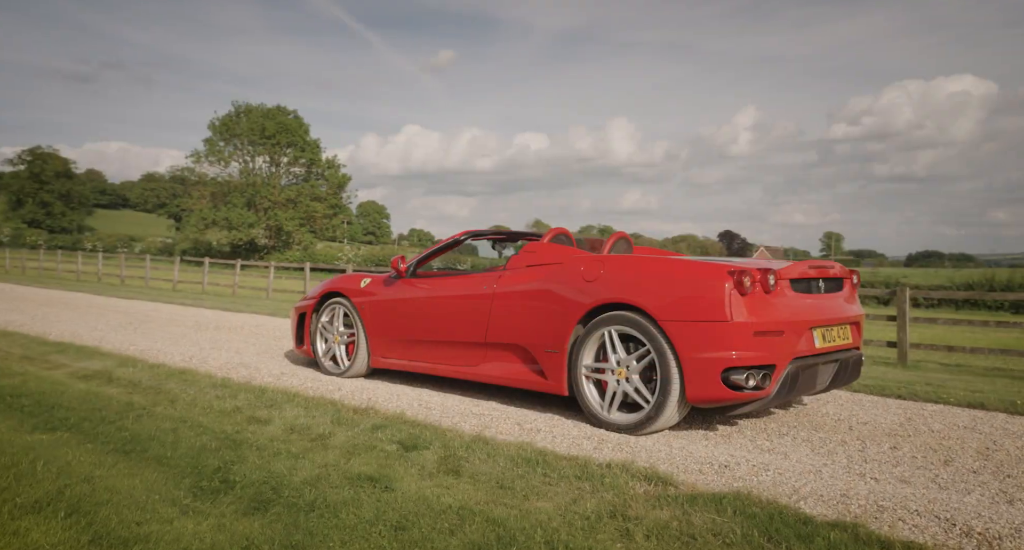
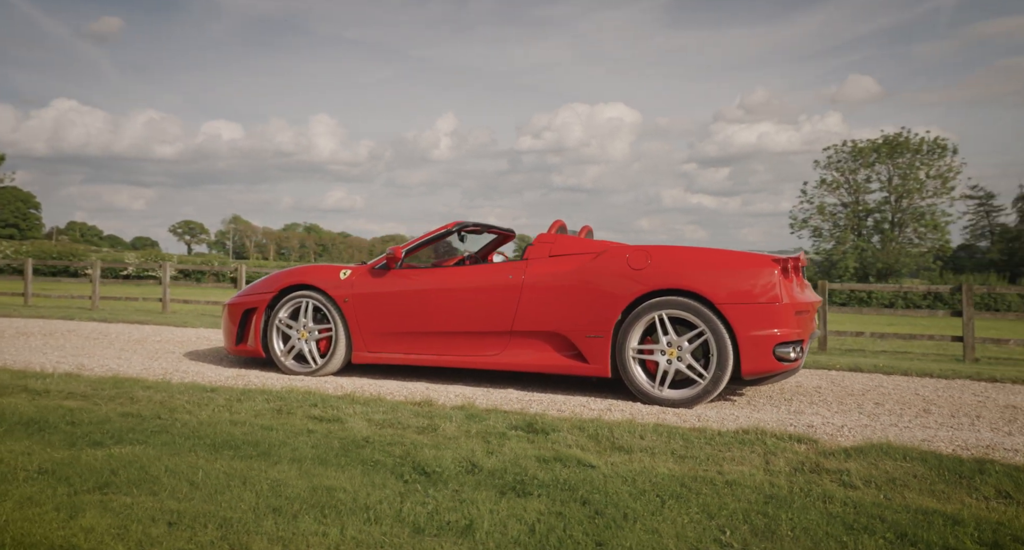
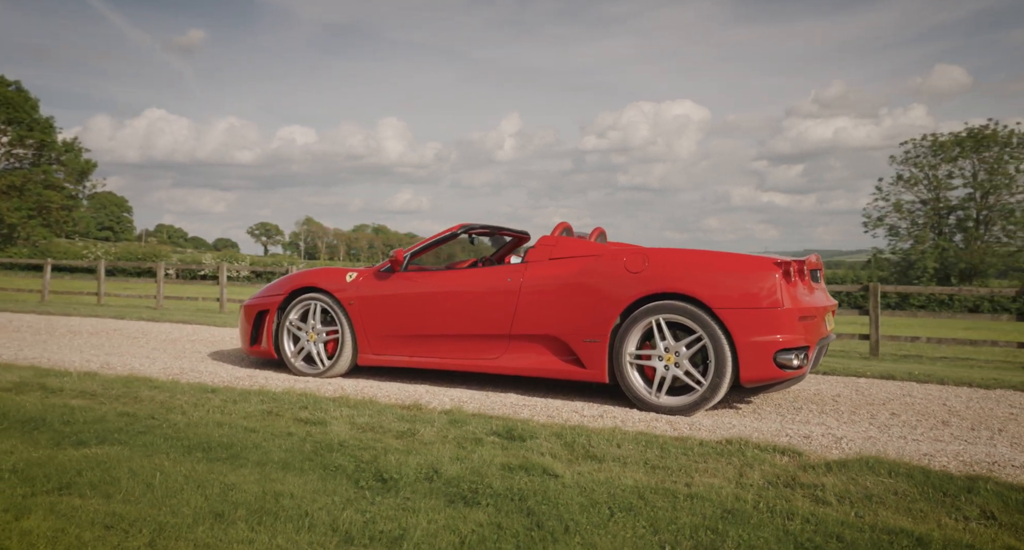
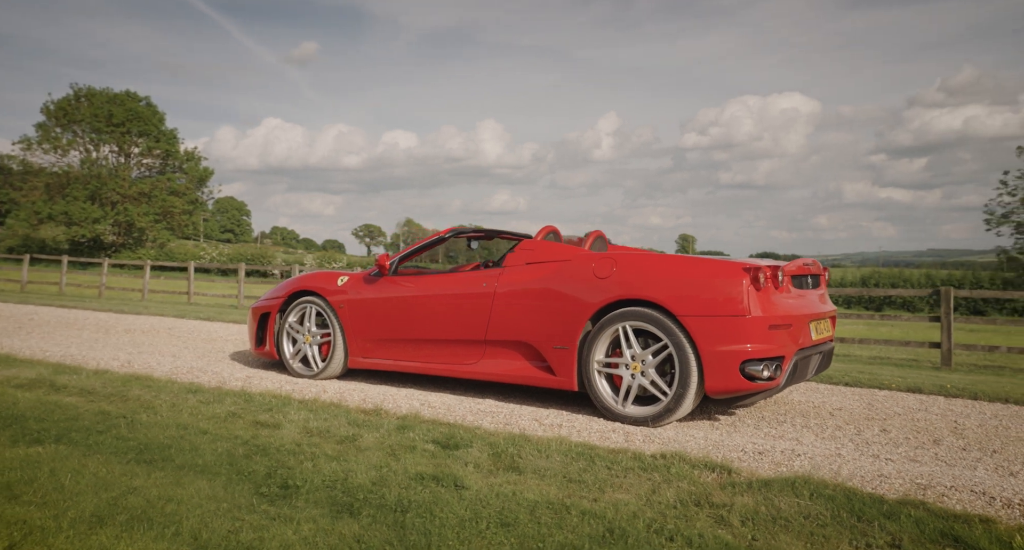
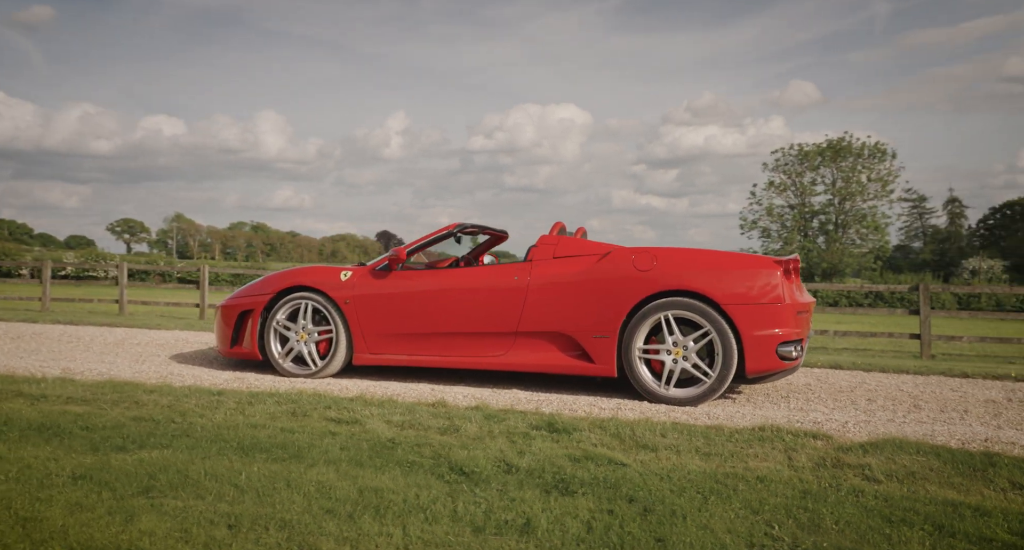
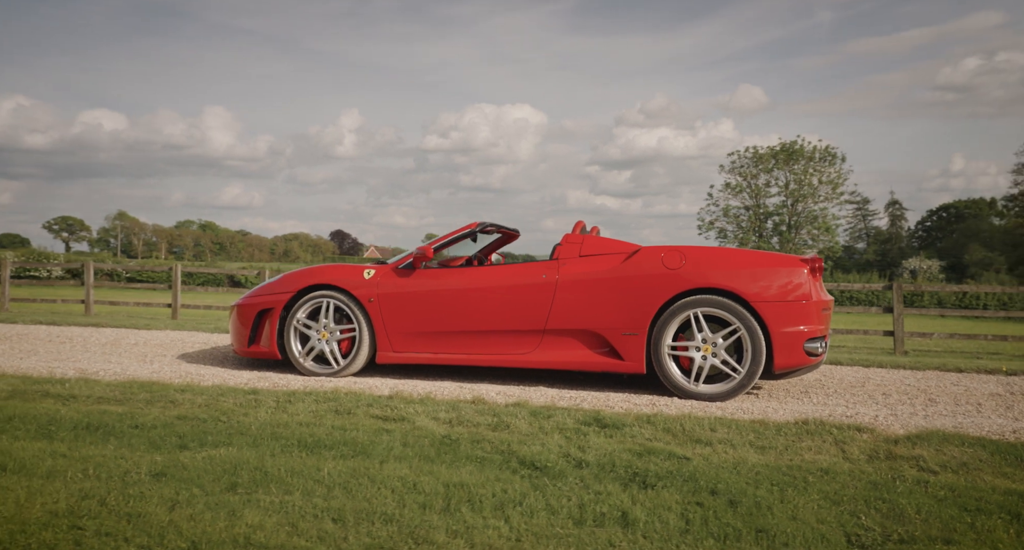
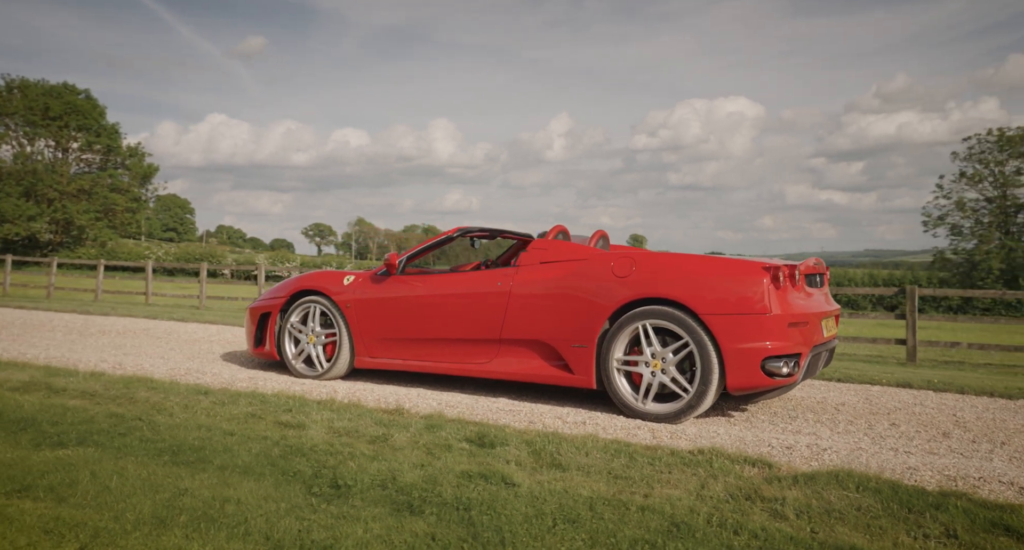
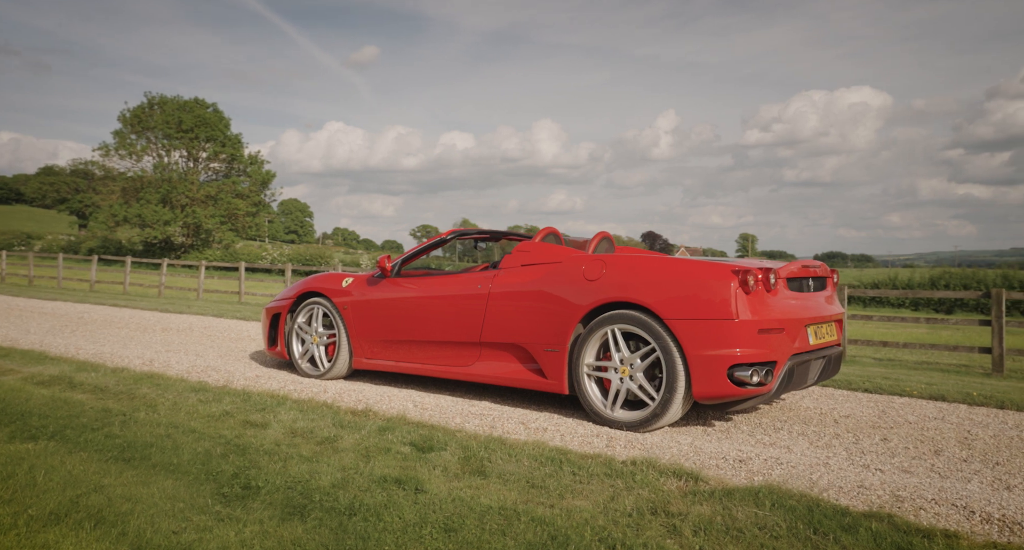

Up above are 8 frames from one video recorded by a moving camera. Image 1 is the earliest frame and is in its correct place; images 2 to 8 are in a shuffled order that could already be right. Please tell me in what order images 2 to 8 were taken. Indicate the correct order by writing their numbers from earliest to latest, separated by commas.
8, 4, 7, 3, 2, 5, 6
